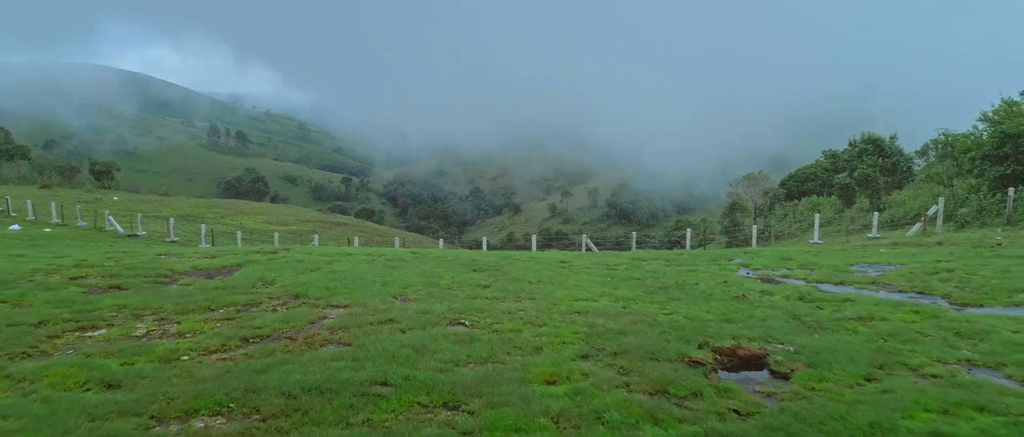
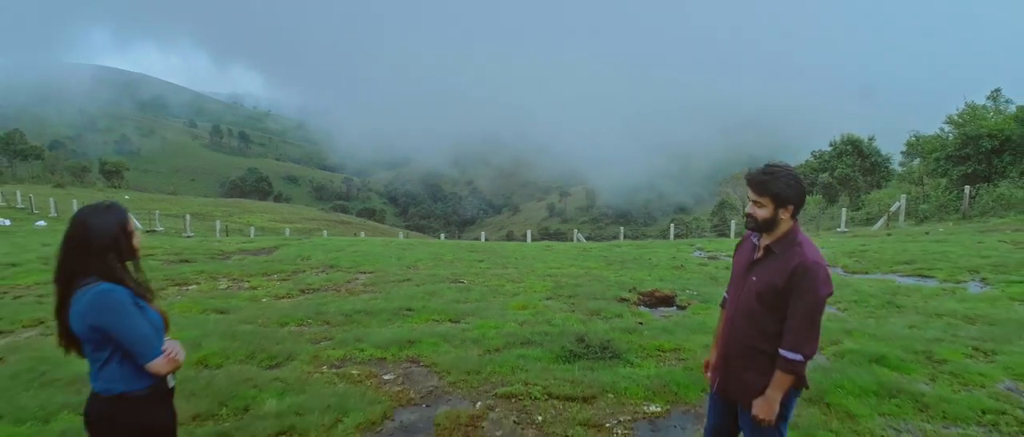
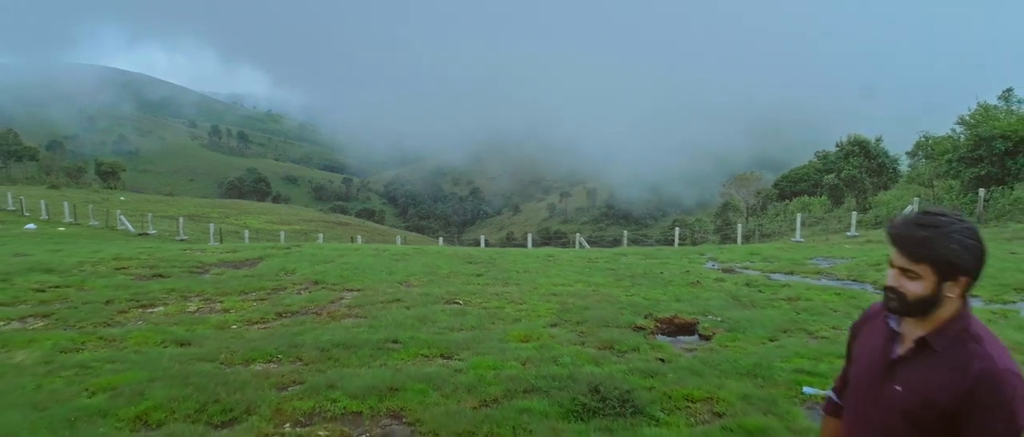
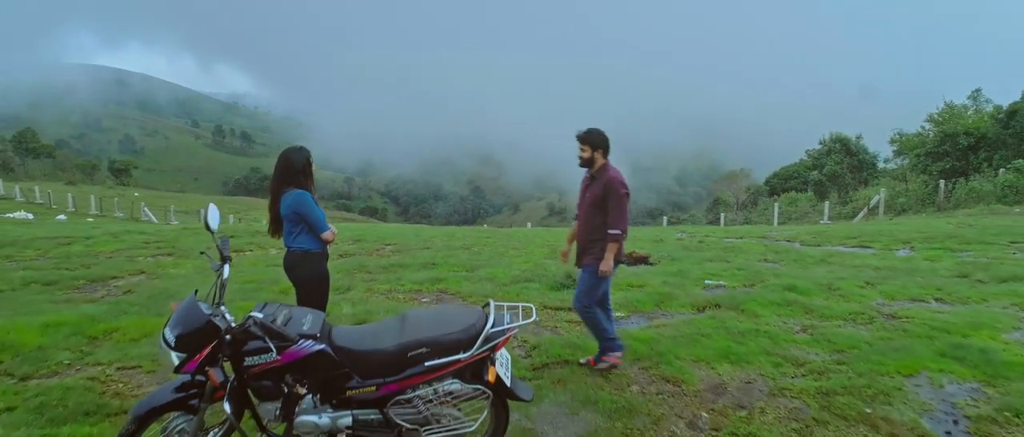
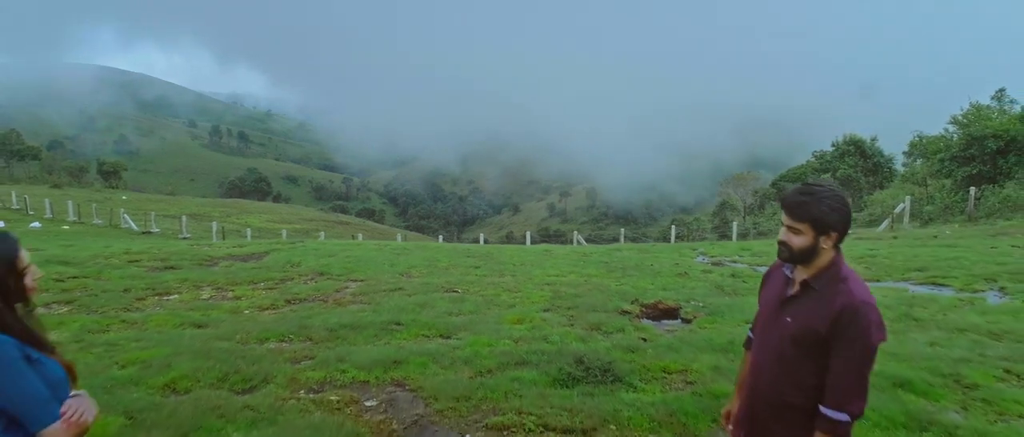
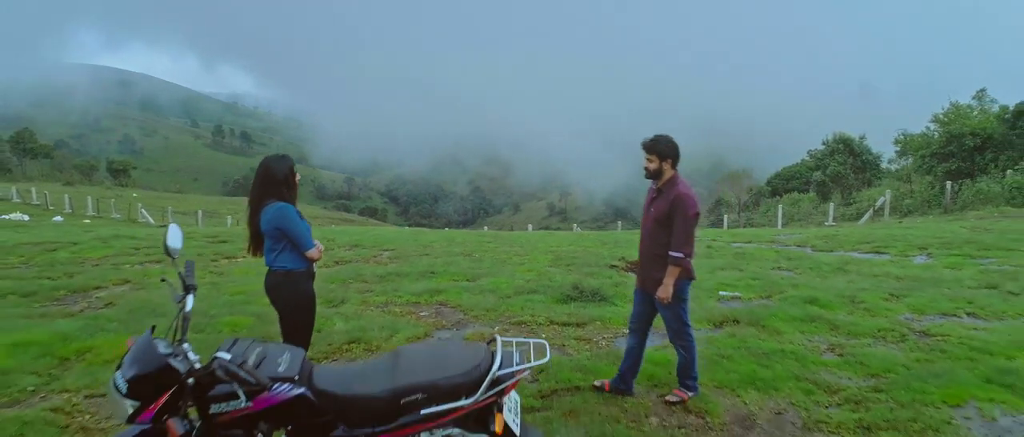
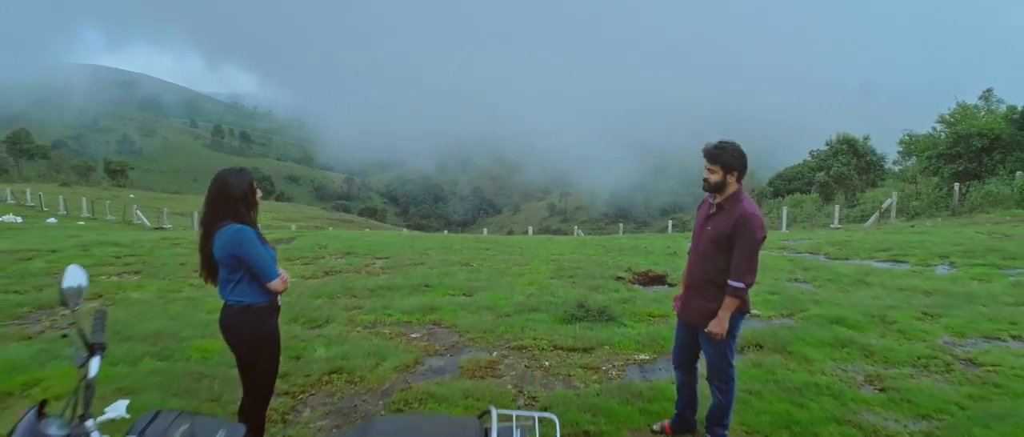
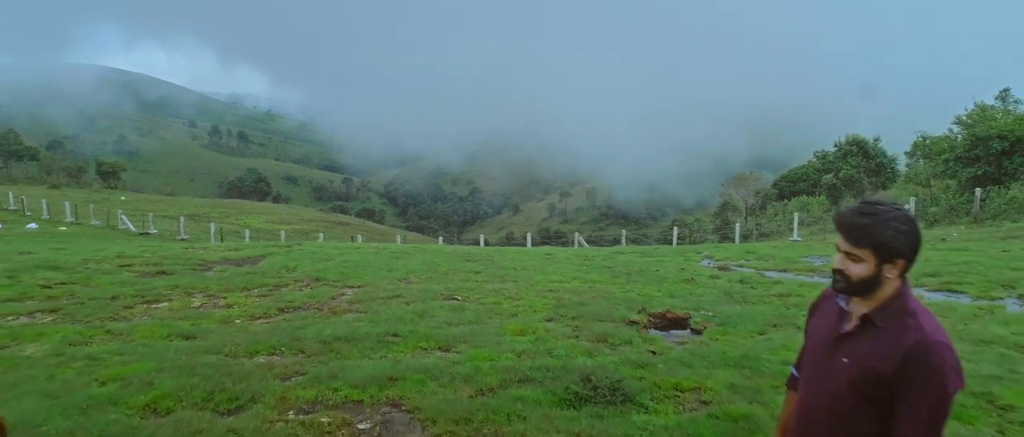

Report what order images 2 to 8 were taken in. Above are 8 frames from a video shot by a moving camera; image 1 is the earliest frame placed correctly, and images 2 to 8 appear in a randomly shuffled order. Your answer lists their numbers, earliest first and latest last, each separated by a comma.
3, 8, 5, 2, 7, 6, 4
